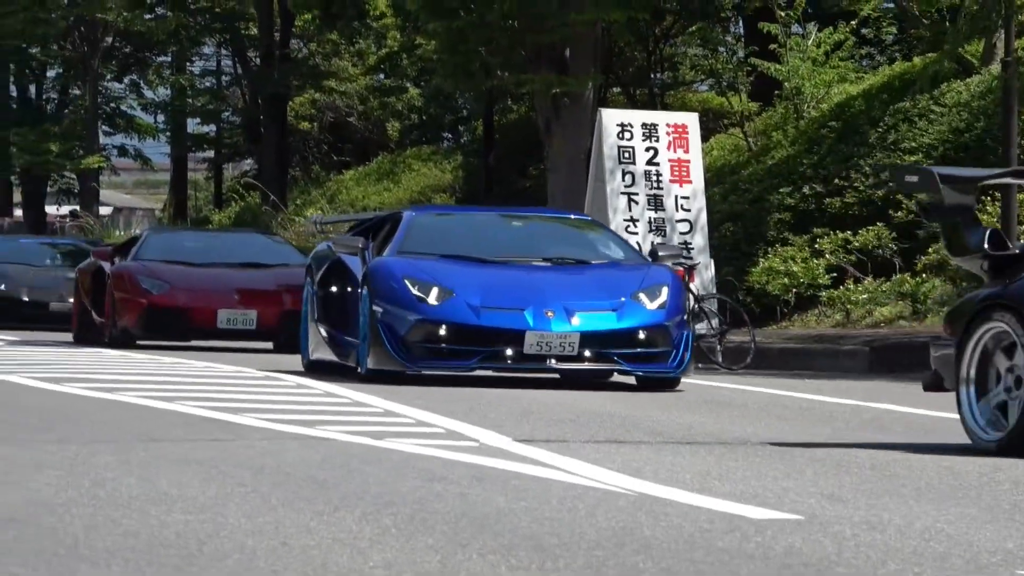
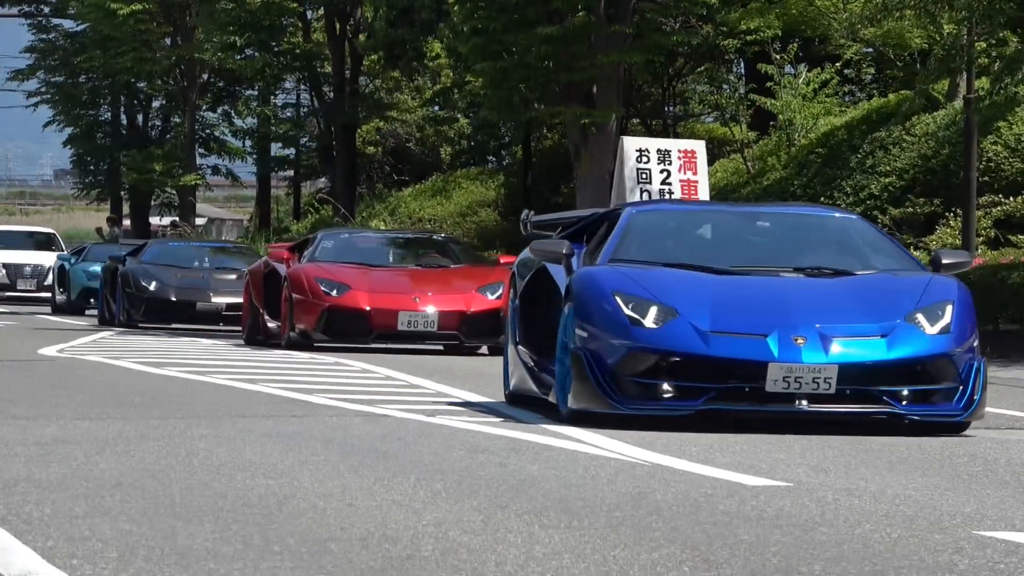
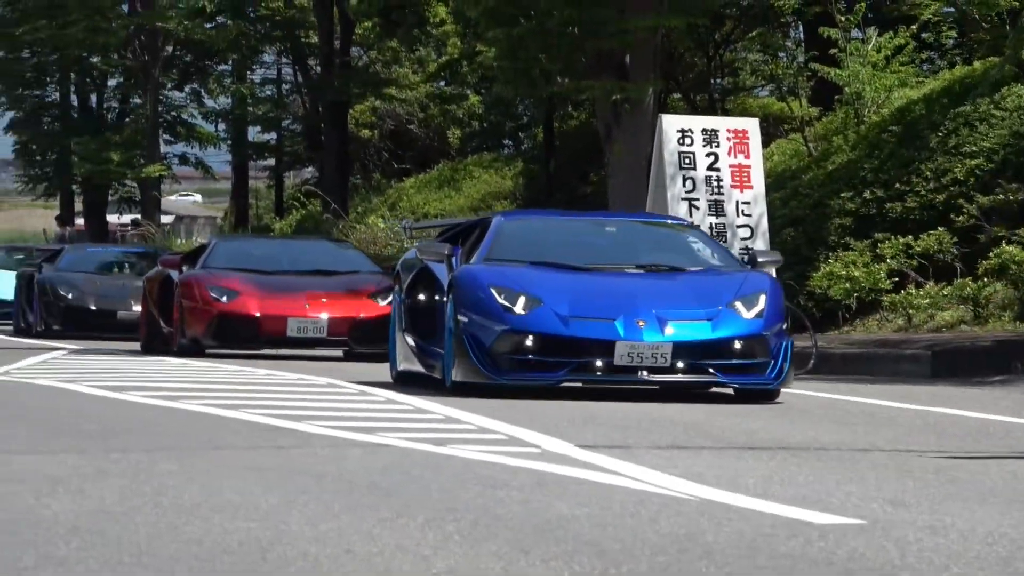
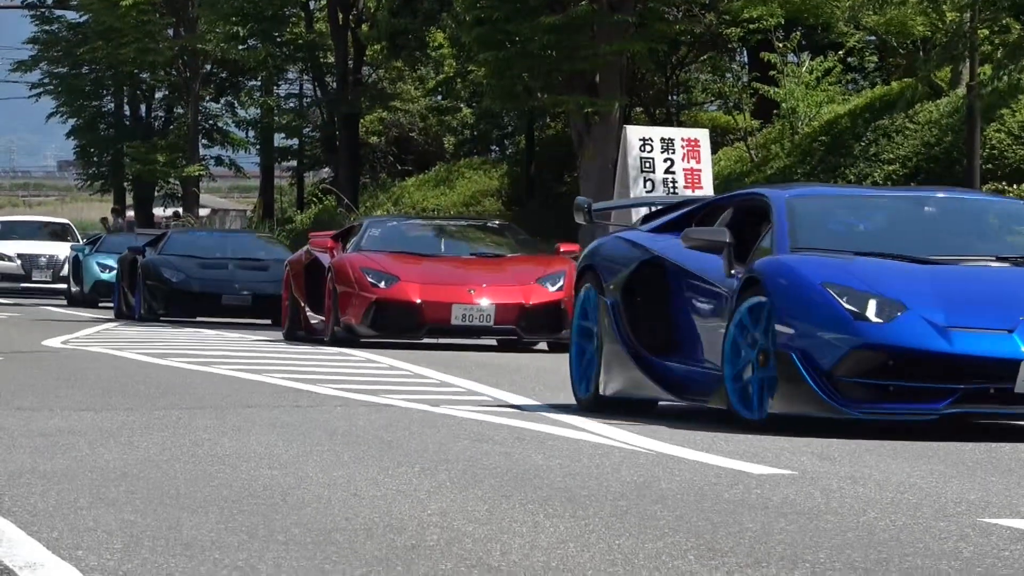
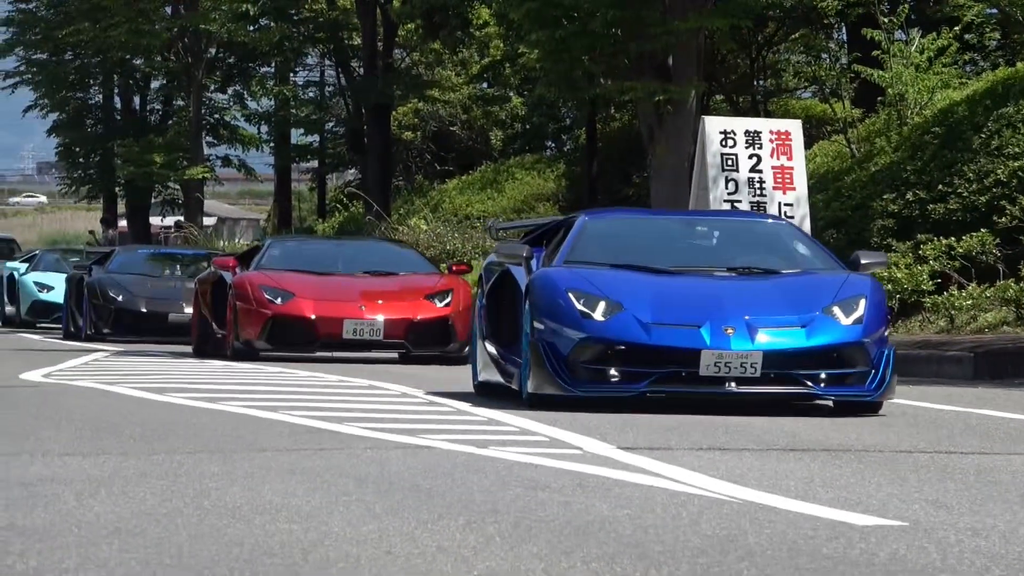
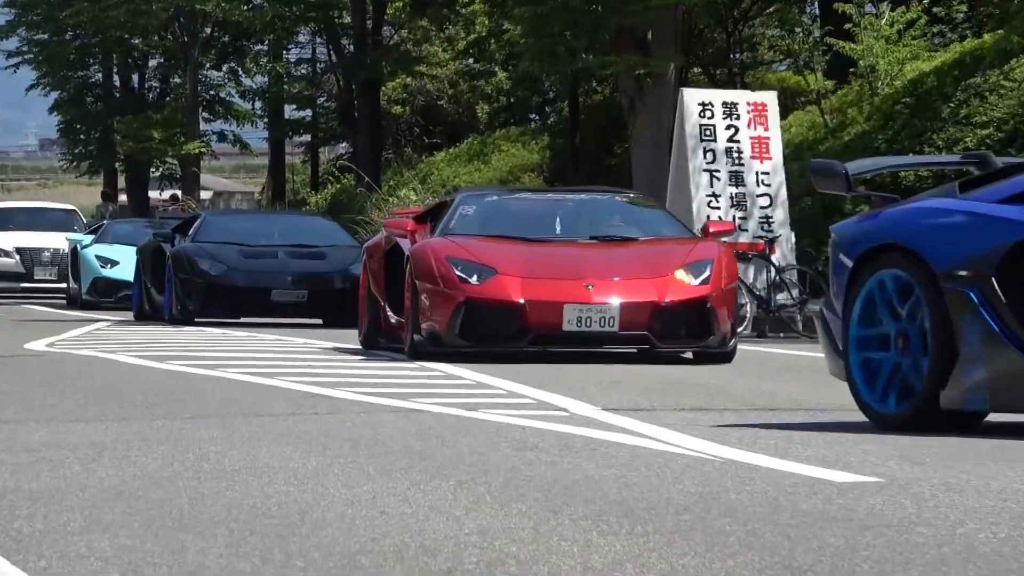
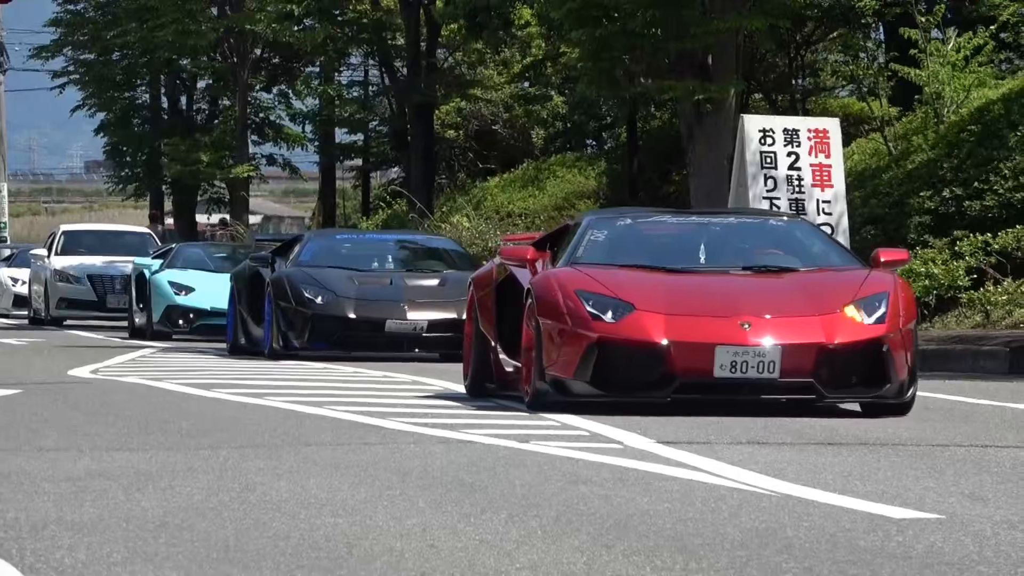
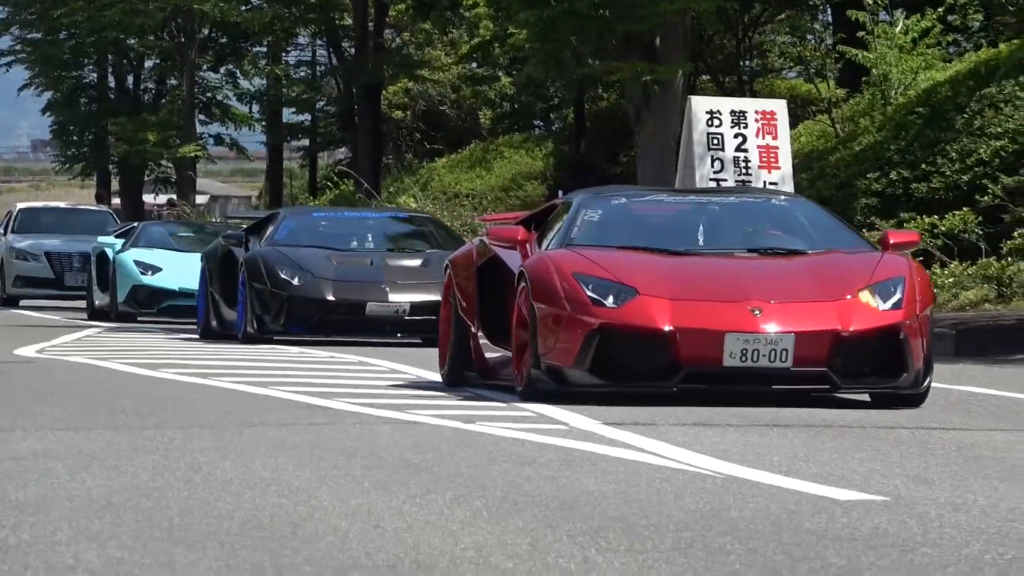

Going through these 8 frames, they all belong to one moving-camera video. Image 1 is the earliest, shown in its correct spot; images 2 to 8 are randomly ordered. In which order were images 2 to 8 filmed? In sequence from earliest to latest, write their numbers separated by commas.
3, 5, 2, 4, 6, 7, 8
